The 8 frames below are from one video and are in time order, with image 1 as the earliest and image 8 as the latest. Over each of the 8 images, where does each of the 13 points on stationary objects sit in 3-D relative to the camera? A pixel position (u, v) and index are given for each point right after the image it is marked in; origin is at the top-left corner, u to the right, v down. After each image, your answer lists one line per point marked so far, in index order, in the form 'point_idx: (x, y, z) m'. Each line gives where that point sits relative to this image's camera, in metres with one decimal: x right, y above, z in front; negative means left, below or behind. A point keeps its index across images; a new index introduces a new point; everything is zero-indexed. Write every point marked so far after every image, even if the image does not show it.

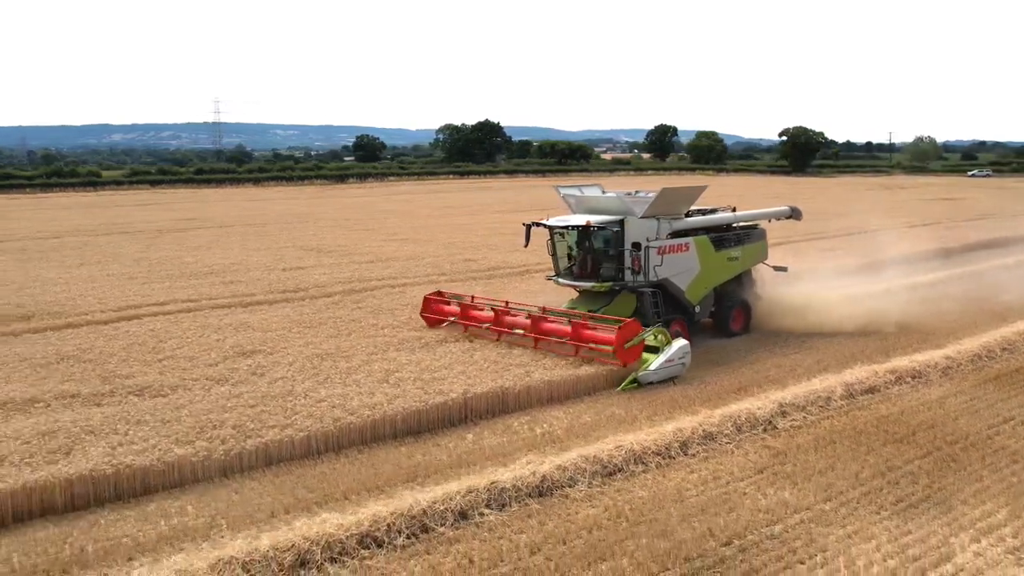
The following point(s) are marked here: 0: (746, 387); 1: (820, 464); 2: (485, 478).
0: (+2.2, -0.9, +9.4) m
1: (+2.2, -1.2, +7.2) m
2: (-0.1, -1.3, +6.7) m
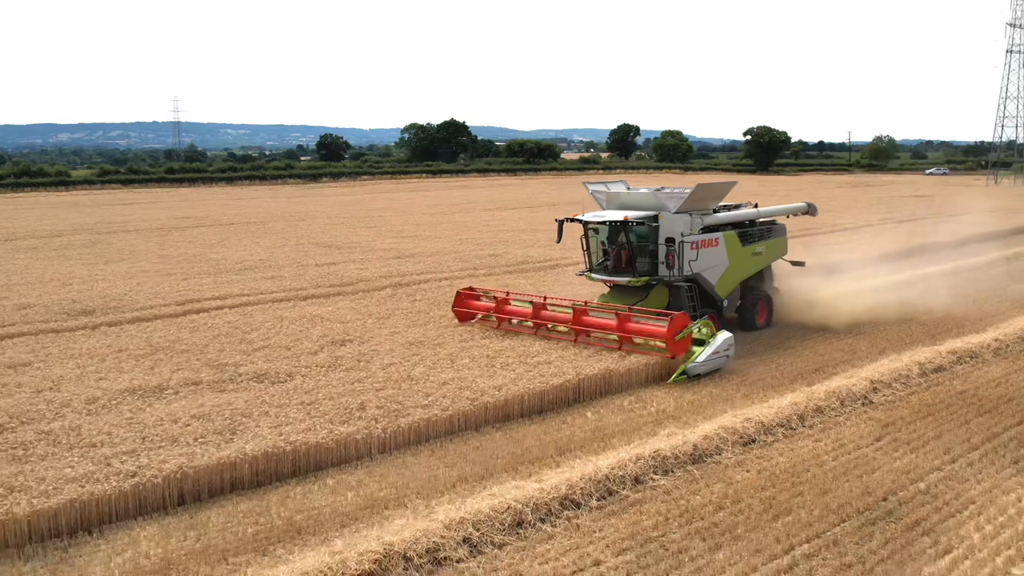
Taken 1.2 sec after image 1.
0: (+3.1, -0.8, +10.1) m
1: (+3.3, -1.1, +7.9) m
2: (+1.0, -1.2, +7.3) m
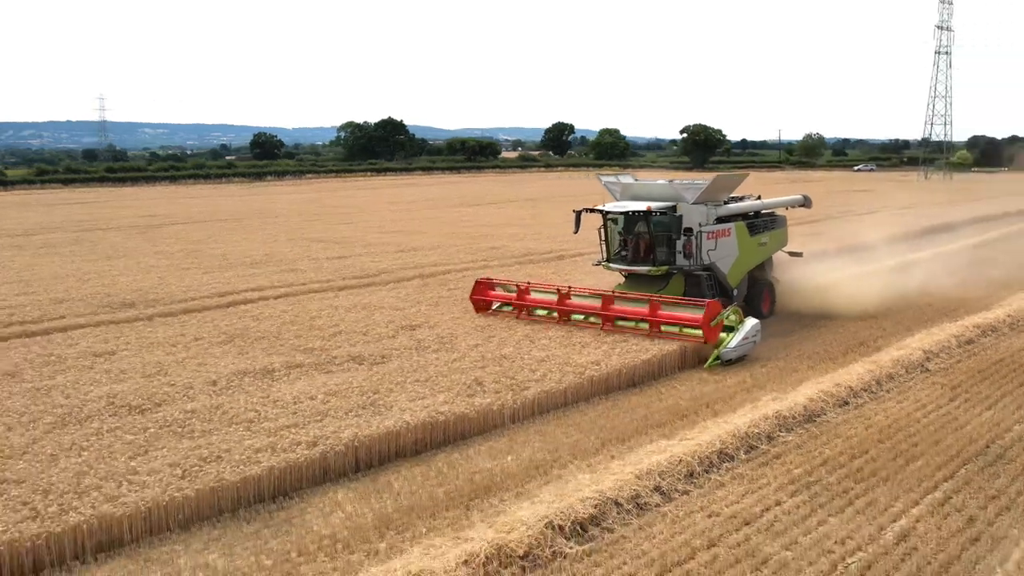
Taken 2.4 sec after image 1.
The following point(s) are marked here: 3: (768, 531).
0: (+3.9, -0.6, +11.1) m
1: (+4.3, -0.9, +8.9) m
2: (+2.0, -1.0, +8.1) m
3: (+1.5, -1.4, +5.9) m
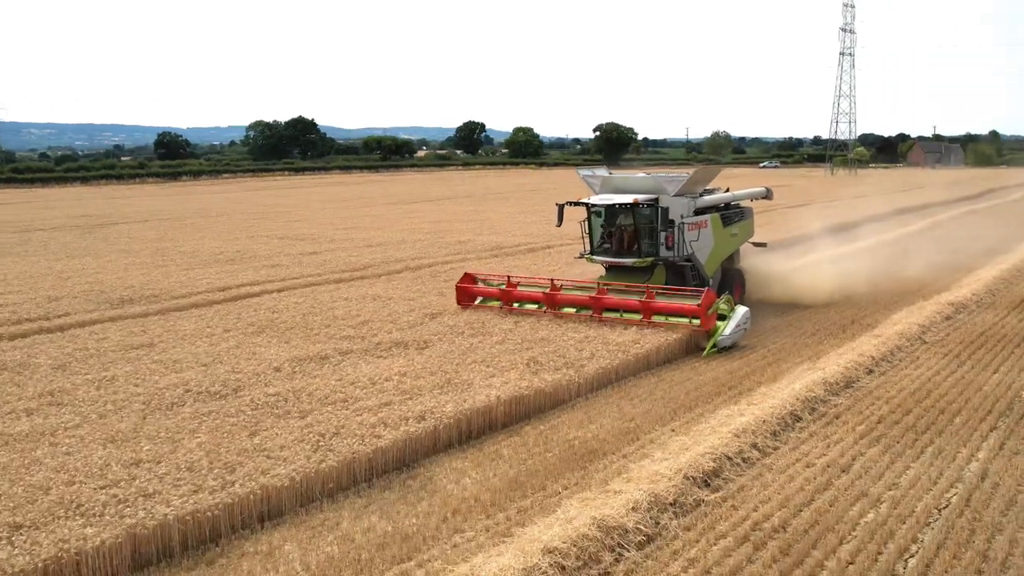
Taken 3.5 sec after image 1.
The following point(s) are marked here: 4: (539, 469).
0: (+4.1, -0.4, +12.1) m
1: (+4.8, -0.7, +10.0) m
2: (+2.6, -0.8, +8.9) m
3: (+2.3, -1.2, +6.7) m
4: (+0.2, -1.3, +7.1) m
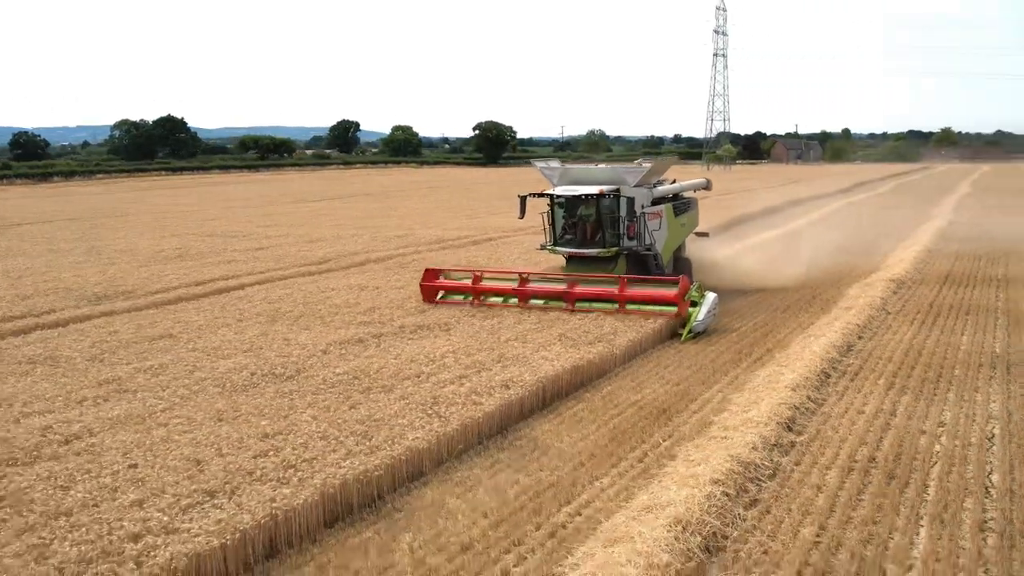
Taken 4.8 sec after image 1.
0: (+4.0, -0.1, +13.4) m
1: (+5.0, -0.4, +11.4) m
2: (+3.0, -0.6, +10.0) m
3: (+3.1, -1.0, +7.8) m
4: (+0.9, -1.1, +7.9) m
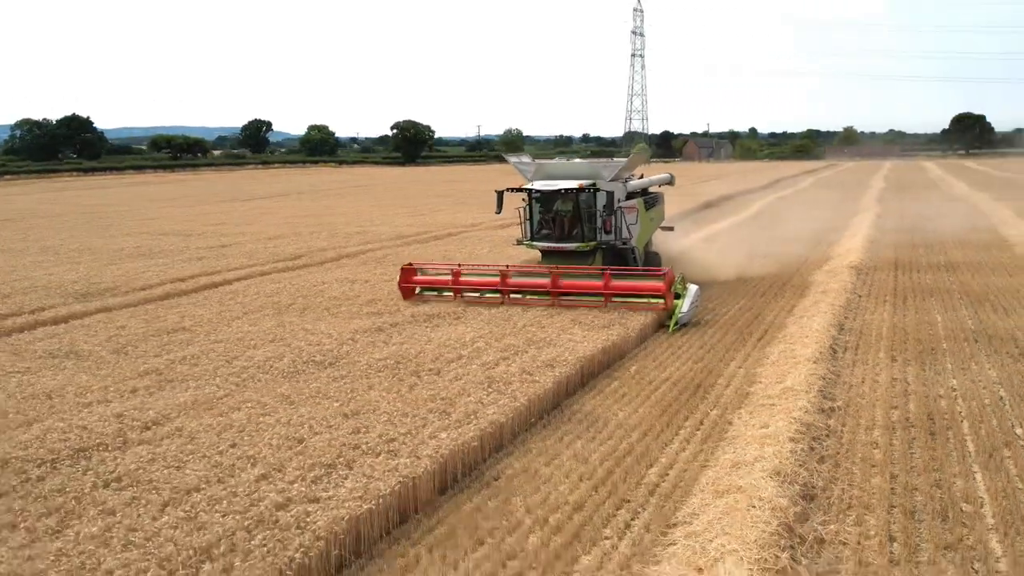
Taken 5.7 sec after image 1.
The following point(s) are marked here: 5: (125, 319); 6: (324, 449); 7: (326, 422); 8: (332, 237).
0: (+3.8, +0.1, +14.3) m
1: (+5.0, -0.2, +12.4) m
2: (+3.1, -0.4, +10.8) m
3: (+3.5, -0.8, +8.6) m
4: (+1.3, -0.9, +8.5) m
5: (-4.5, -0.4, +11.8) m
6: (-1.2, -1.1, +6.6) m
7: (-1.3, -1.0, +7.3) m
8: (-3.5, +1.0, +19.6) m
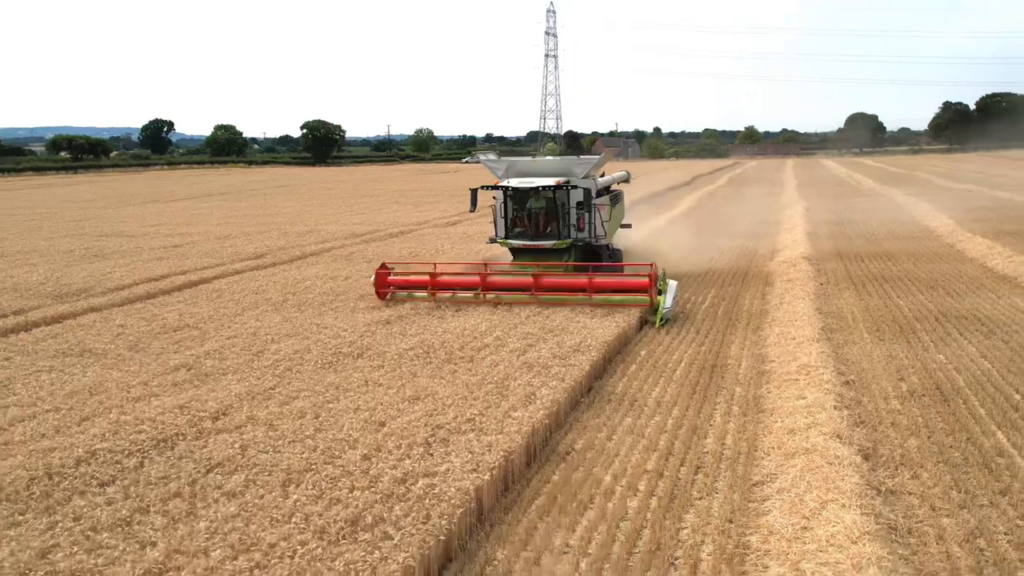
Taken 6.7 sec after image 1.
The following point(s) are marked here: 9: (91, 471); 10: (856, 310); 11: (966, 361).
0: (+3.4, +0.2, +15.1) m
1: (+4.8, 0.0, +13.4) m
2: (+3.2, -0.2, +11.6) m
3: (+3.8, -0.6, +9.5) m
4: (+1.6, -0.8, +9.1) m
5: (-4.5, -0.4, +11.7) m
6: (-0.7, -1.0, +7.0) m
7: (-0.9, -0.9, +7.6) m
8: (-4.4, +1.0, +19.6) m
9: (-2.7, -1.2, +6.6) m
10: (+3.9, -0.3, +11.7) m
11: (+4.1, -0.7, +9.2) m
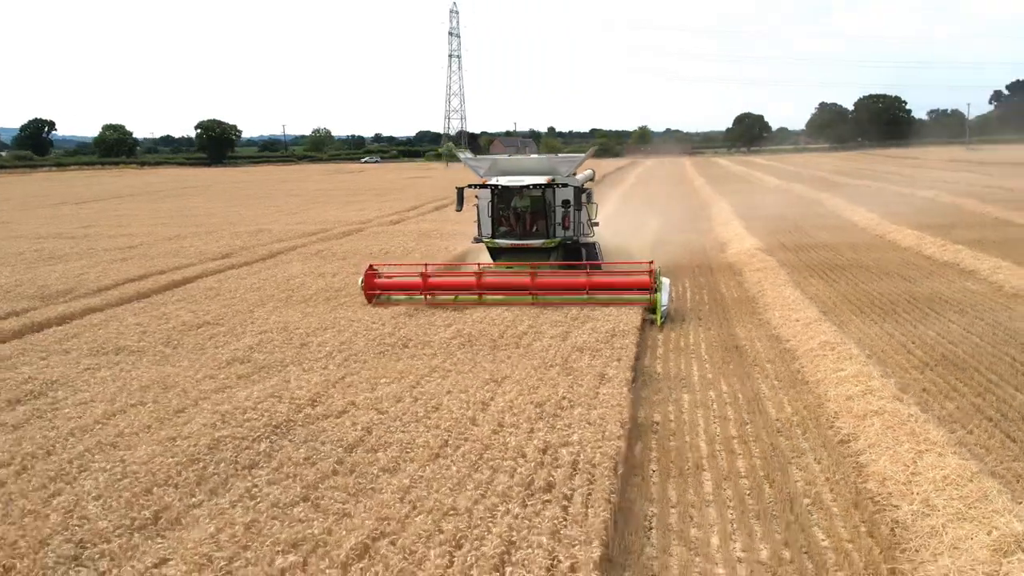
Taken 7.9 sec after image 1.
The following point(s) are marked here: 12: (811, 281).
0: (+3.1, +0.4, +16.1) m
1: (+4.7, +0.2, +14.6) m
2: (+3.3, -0.1, +12.6) m
3: (+4.1, -0.5, +10.6) m
4: (+2.1, -0.7, +9.9) m
5: (-4.4, -0.3, +11.7) m
6: (+0.1, -0.9, +7.5) m
7: (-0.2, -0.8, +8.2) m
8: (-5.3, +1.0, +19.6) m
9: (-1.9, -1.1, +6.9) m
10: (+4.0, -0.1, +12.8) m
11: (+4.5, -0.5, +10.3) m
12: (+4.0, +0.1, +13.8) m
